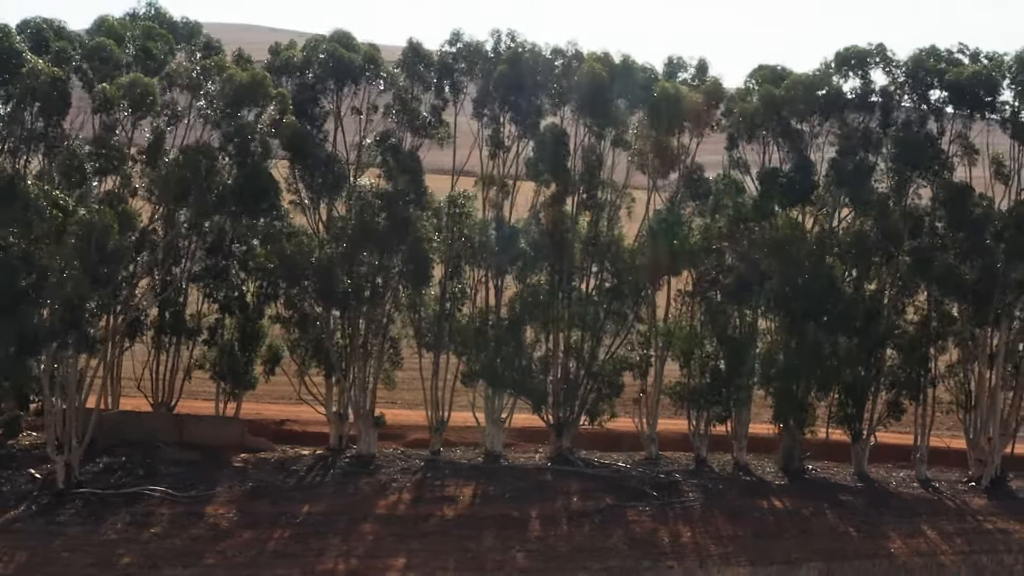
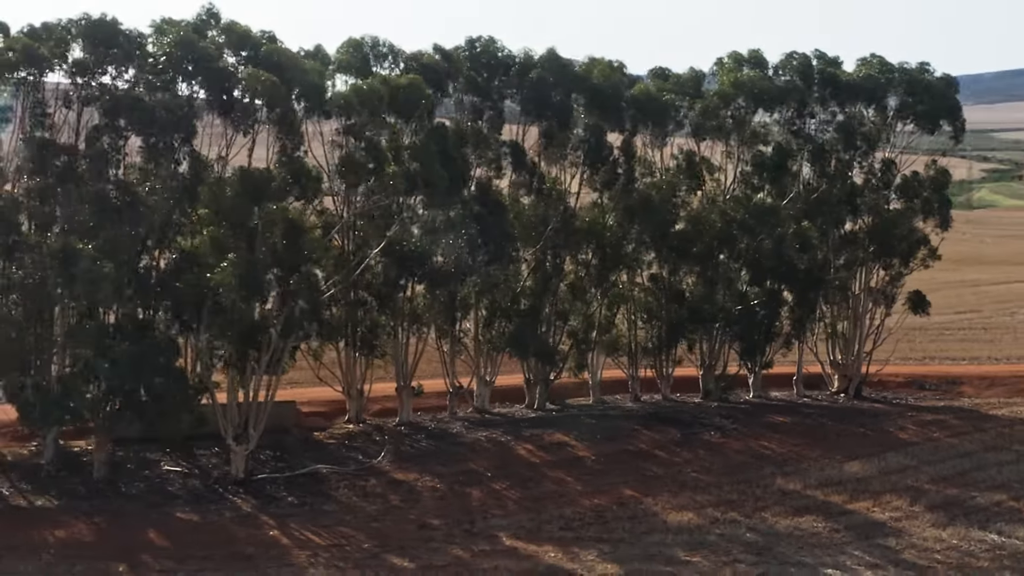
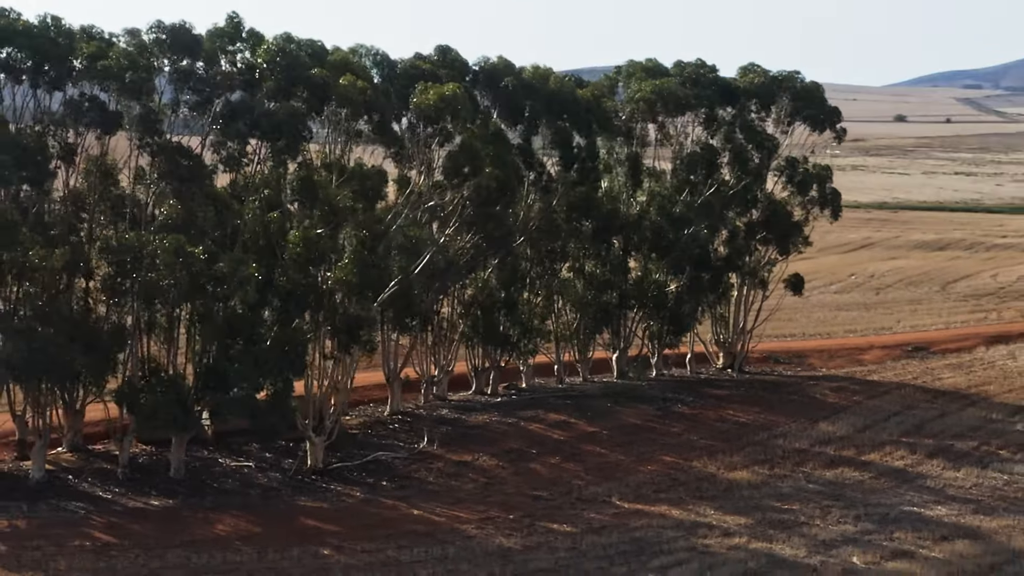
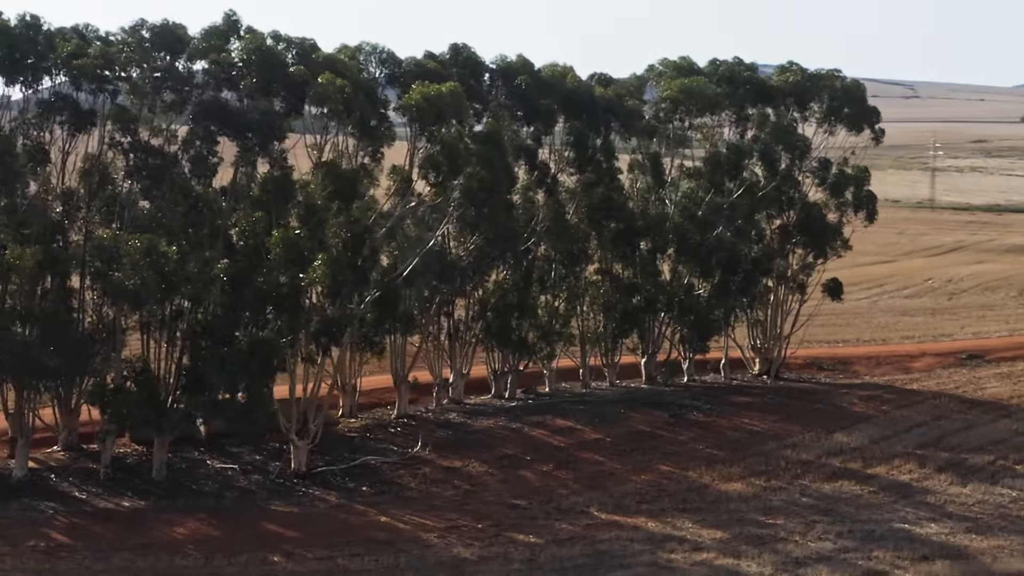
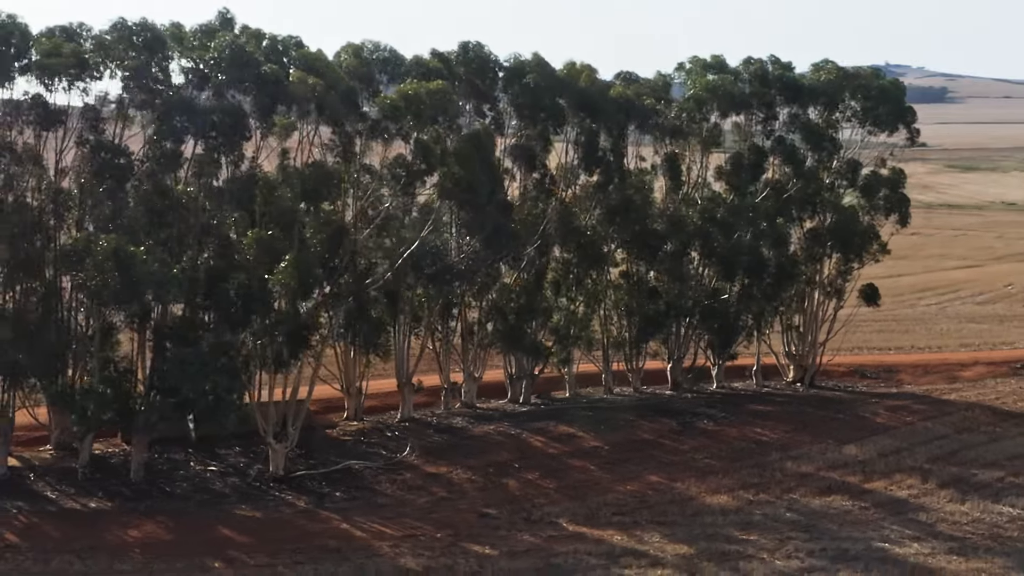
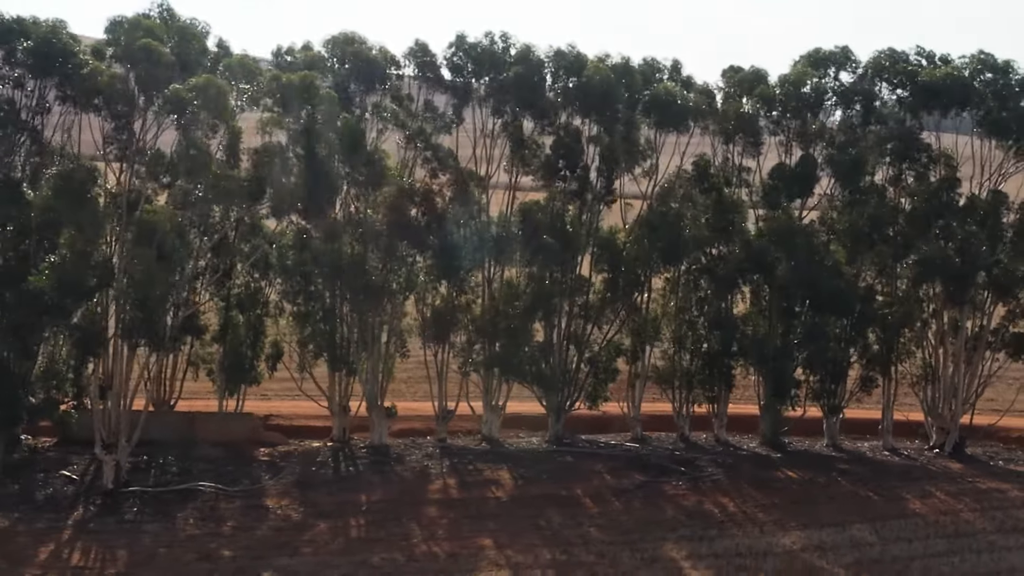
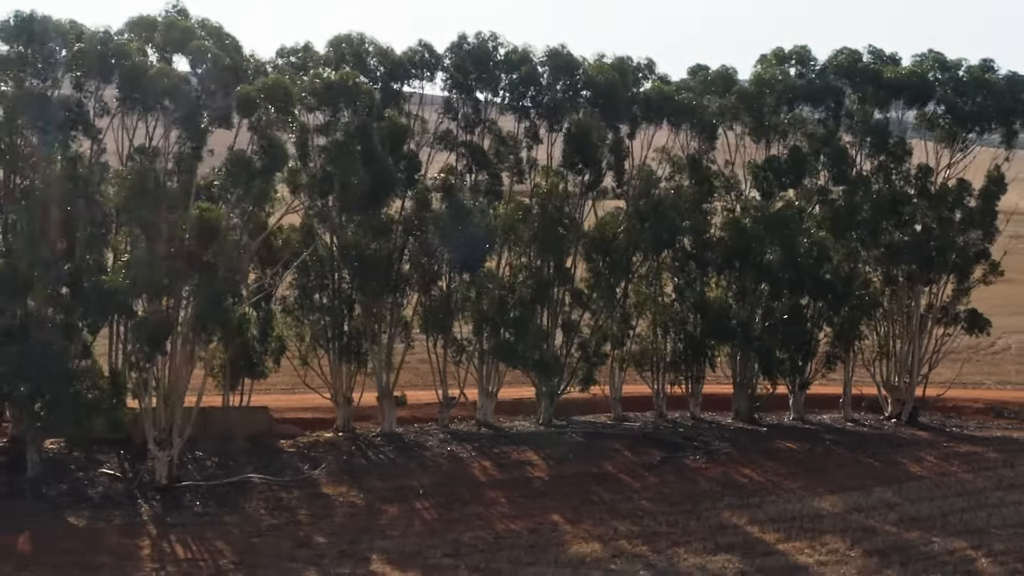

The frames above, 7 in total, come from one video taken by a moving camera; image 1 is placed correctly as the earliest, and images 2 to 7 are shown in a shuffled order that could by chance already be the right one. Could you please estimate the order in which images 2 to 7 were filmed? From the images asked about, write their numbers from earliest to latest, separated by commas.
6, 7, 2, 5, 4, 3
